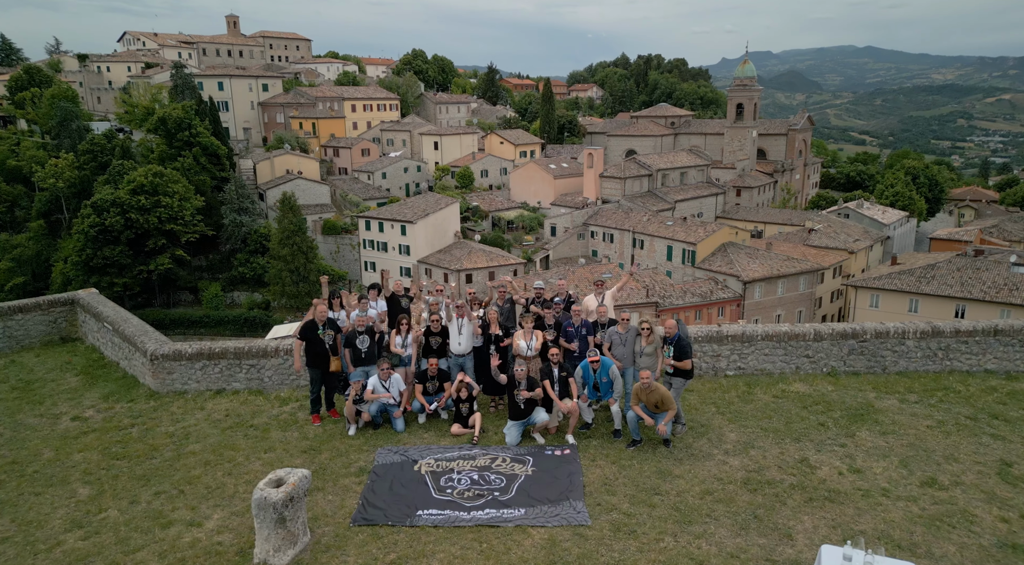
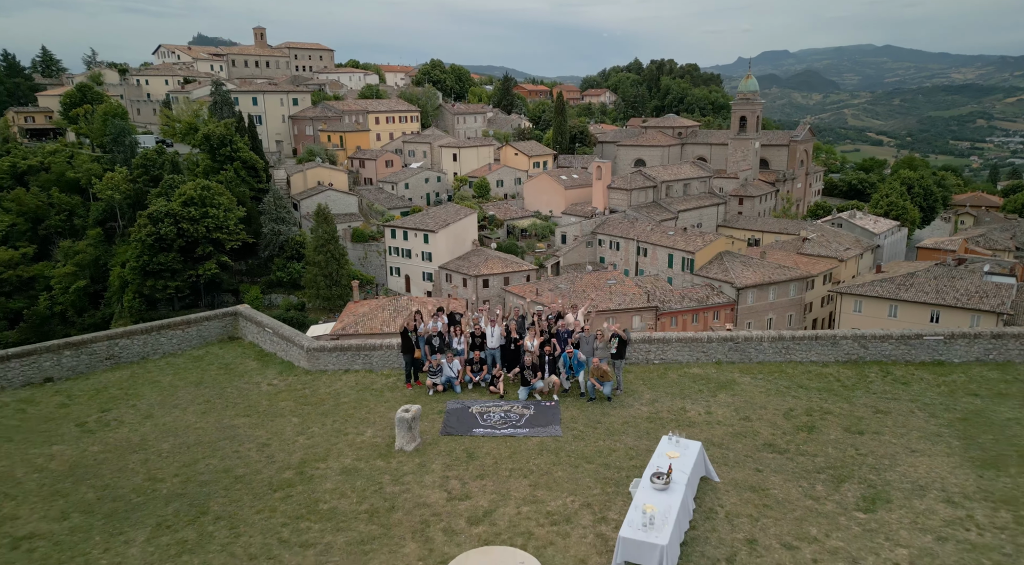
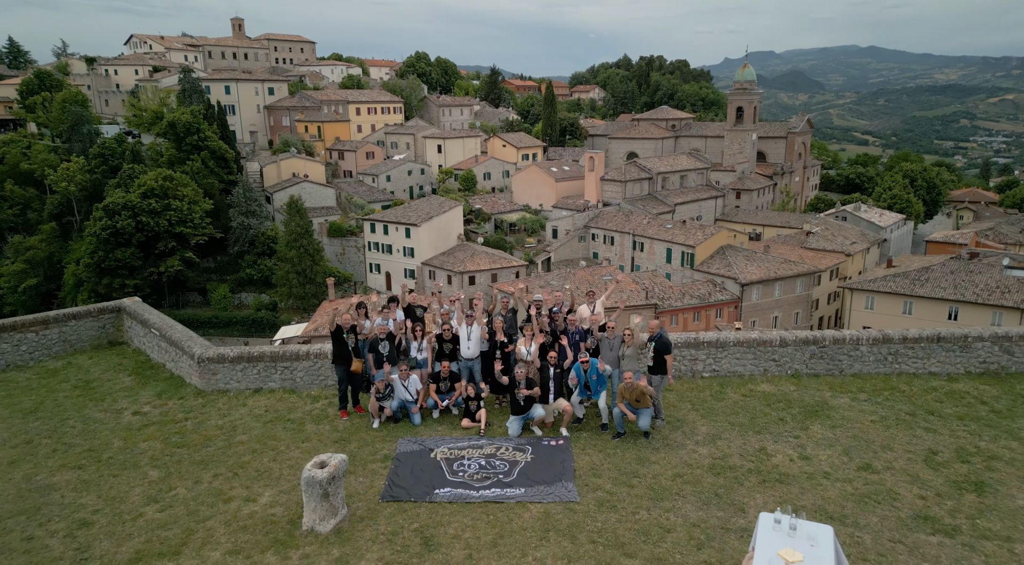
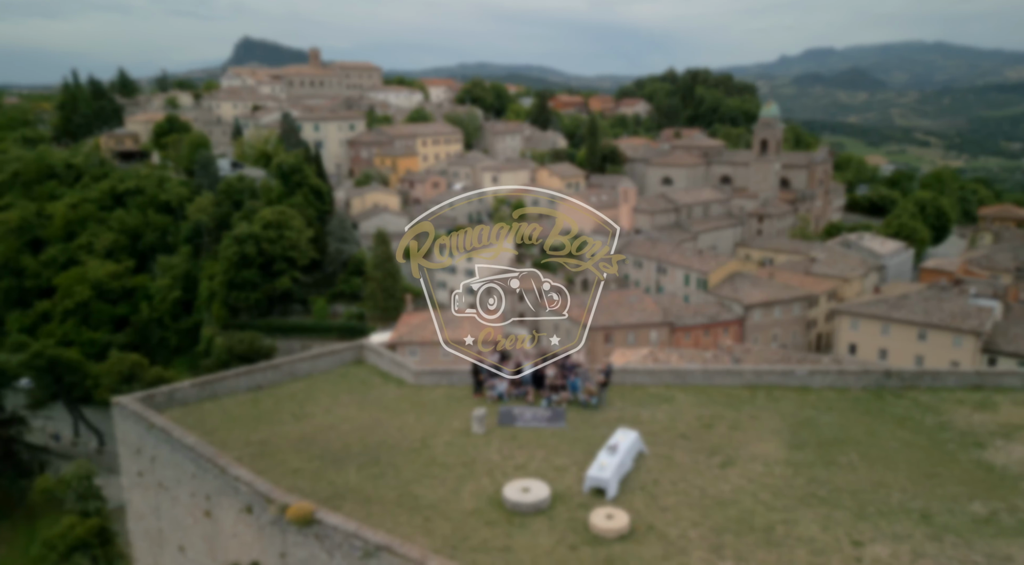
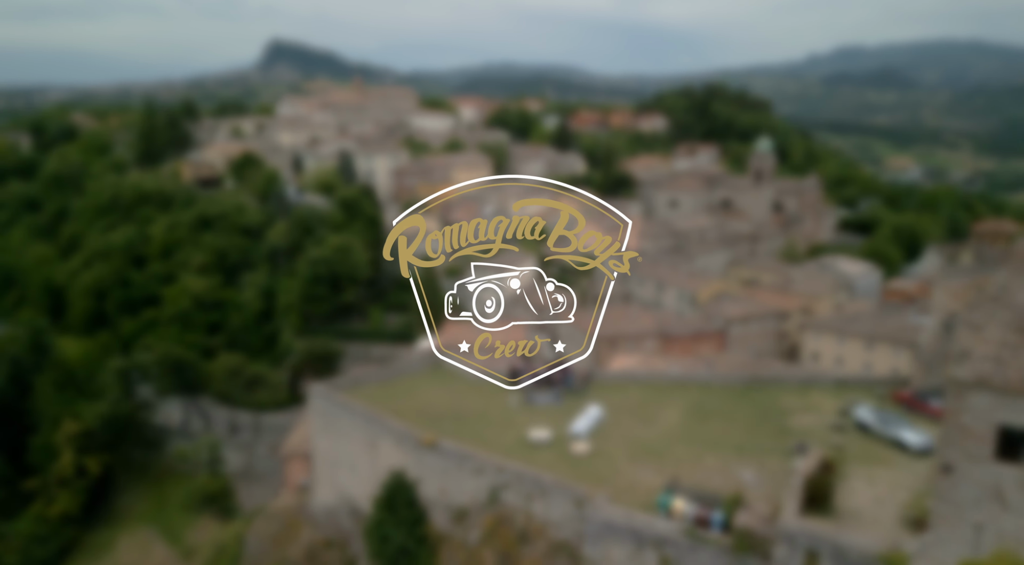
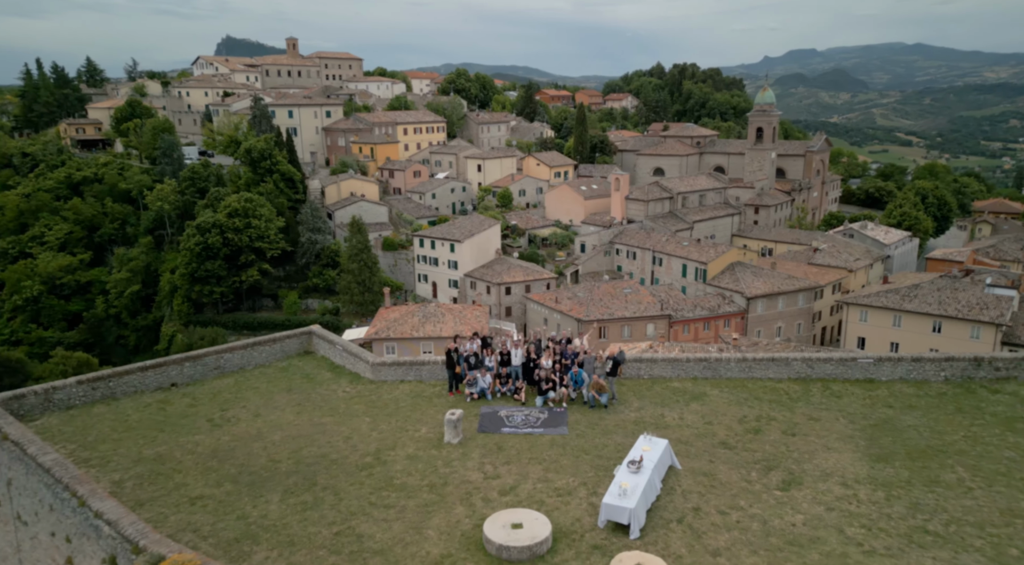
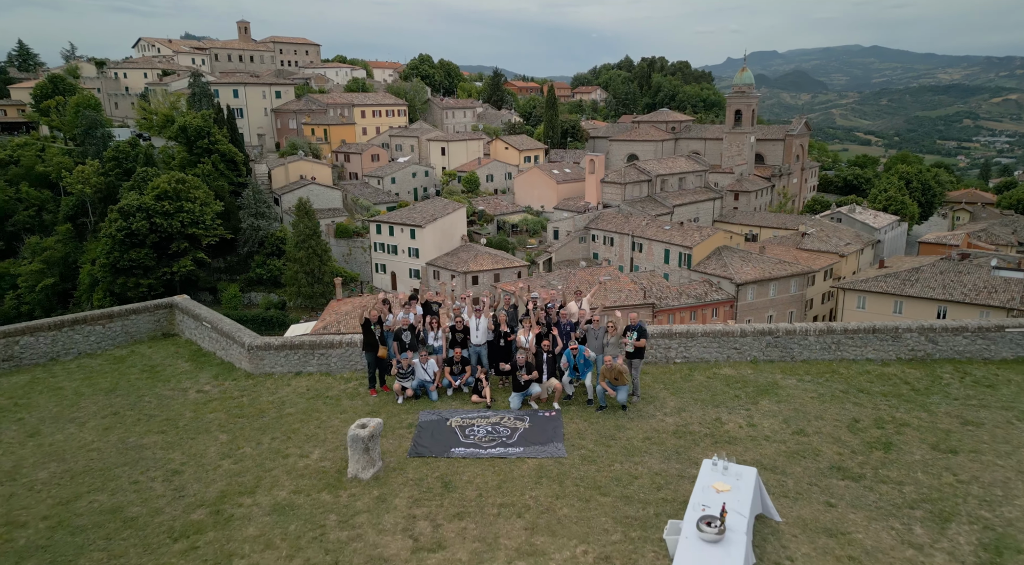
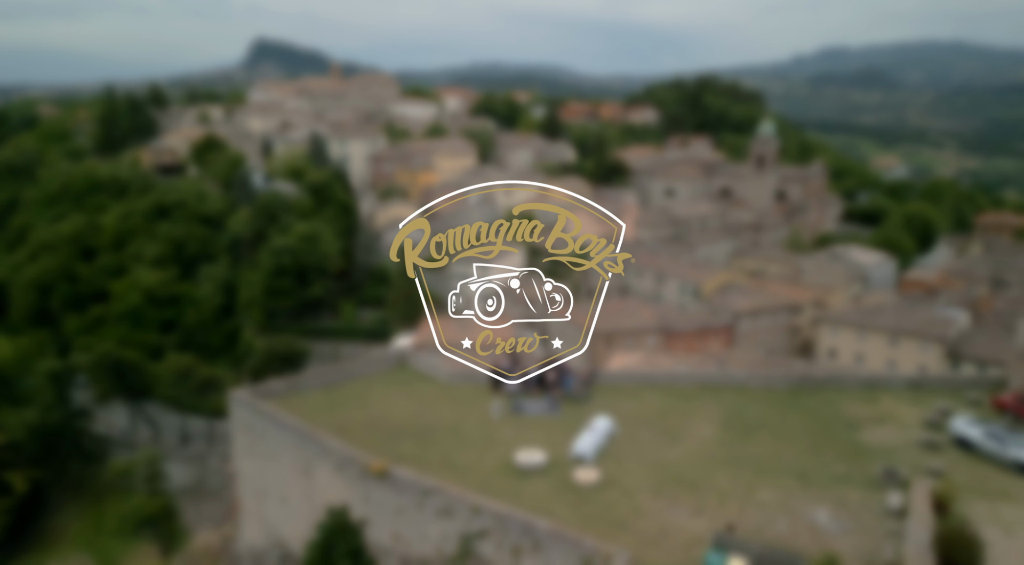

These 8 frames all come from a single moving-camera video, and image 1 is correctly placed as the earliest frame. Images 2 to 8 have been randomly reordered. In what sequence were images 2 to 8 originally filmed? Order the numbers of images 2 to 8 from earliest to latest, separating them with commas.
3, 7, 2, 6, 4, 8, 5
